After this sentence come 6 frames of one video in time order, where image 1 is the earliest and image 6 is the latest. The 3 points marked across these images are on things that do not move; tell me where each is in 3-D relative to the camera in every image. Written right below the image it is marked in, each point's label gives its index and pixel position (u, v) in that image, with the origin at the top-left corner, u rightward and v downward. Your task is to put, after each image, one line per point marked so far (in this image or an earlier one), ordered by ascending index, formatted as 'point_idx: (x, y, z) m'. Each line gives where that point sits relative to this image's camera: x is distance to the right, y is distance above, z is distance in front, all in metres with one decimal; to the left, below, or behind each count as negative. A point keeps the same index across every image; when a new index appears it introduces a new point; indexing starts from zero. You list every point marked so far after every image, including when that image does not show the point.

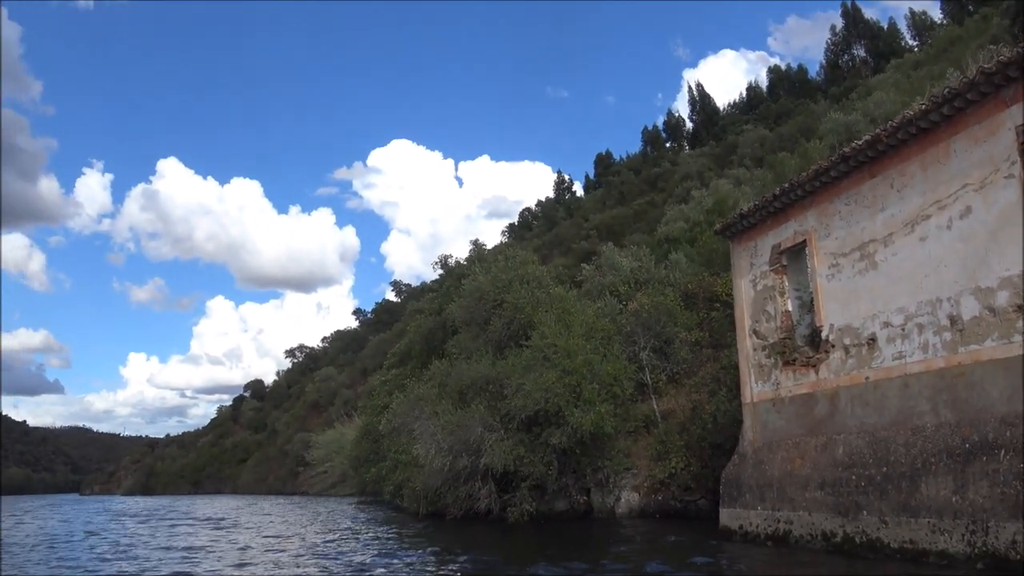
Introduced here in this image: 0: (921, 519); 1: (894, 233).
0: (+5.3, -3.0, +10.0) m
1: (+5.3, +0.8, +10.9) m
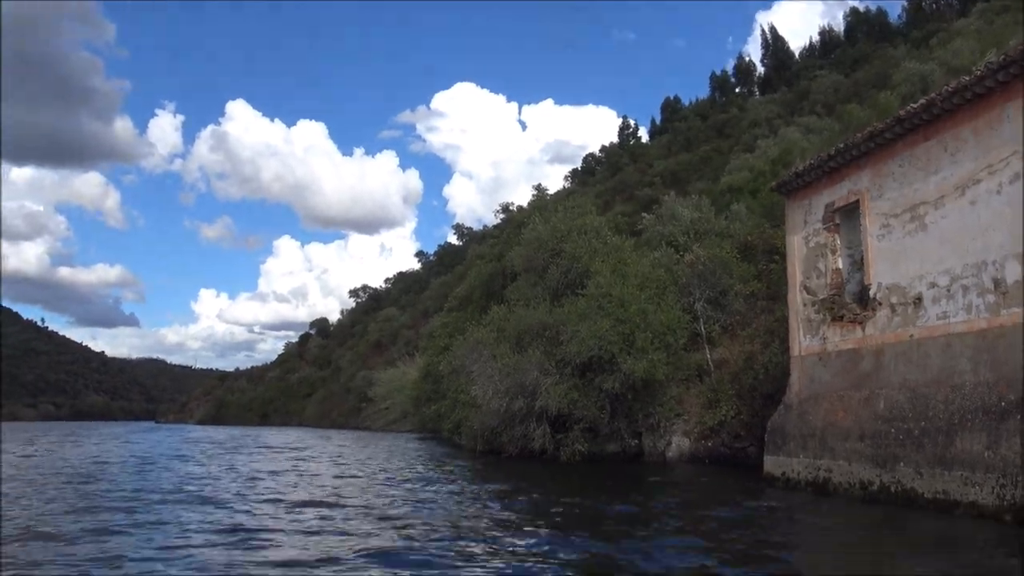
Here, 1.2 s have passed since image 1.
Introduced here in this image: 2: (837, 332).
0: (+6.0, -2.5, +10.4) m
1: (+6.2, +1.3, +11.0) m
2: (+5.6, -0.8, +13.4) m
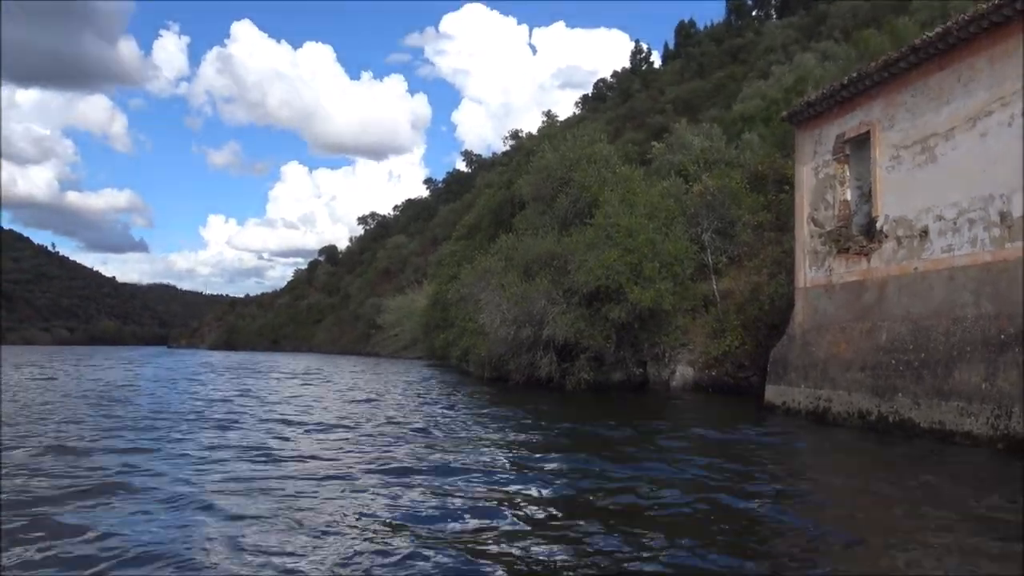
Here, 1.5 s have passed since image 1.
0: (+6.1, -1.6, +10.6) m
1: (+6.3, +2.3, +10.9) m
2: (+5.8, +0.4, +13.4) m
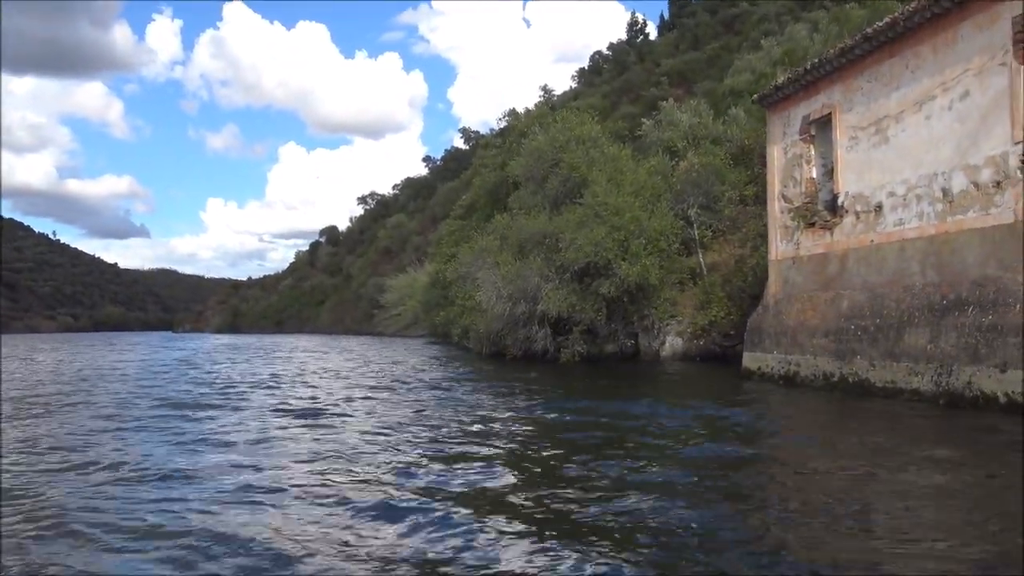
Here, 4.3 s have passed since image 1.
0: (+5.9, -1.1, +11.7) m
1: (+6.0, +2.7, +11.8) m
2: (+5.6, +0.9, +14.4) m
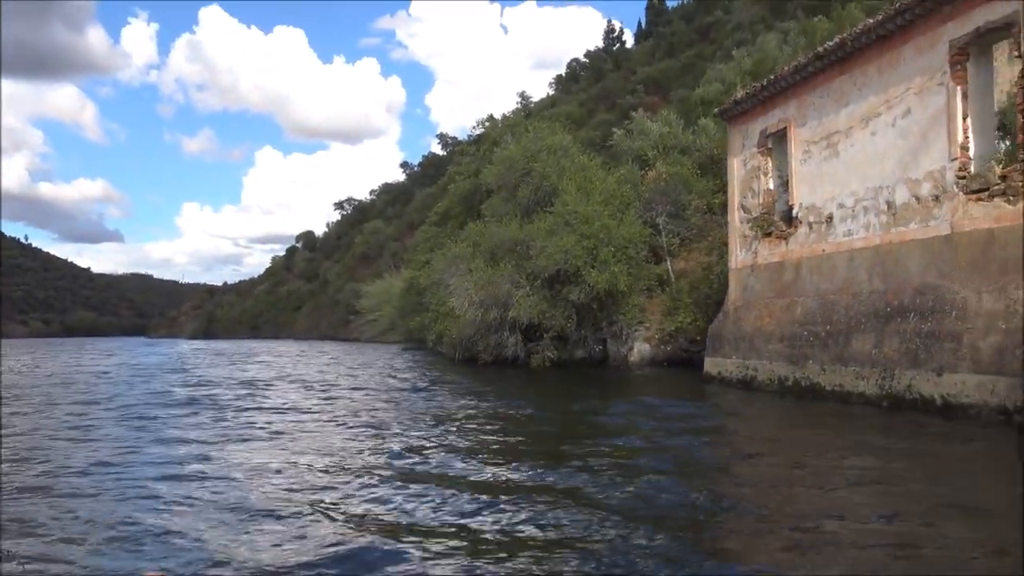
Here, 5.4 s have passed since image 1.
0: (+5.3, -1.2, +12.2) m
1: (+5.5, +2.6, +12.4) m
2: (+4.9, +0.8, +14.9) m
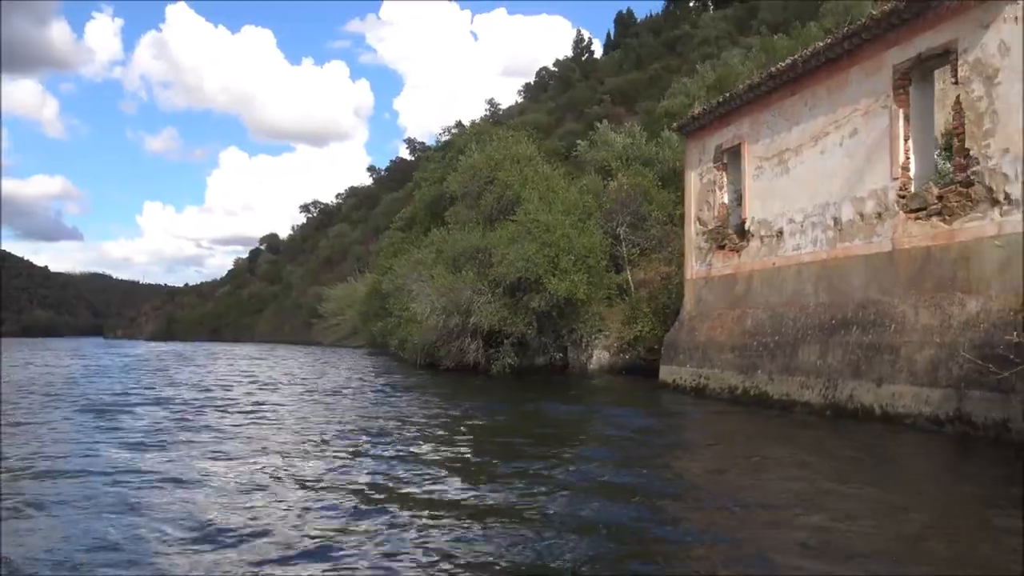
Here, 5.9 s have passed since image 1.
0: (+4.7, -1.4, +12.6) m
1: (+4.8, +2.4, +12.8) m
2: (+4.1, +0.6, +15.3) m
